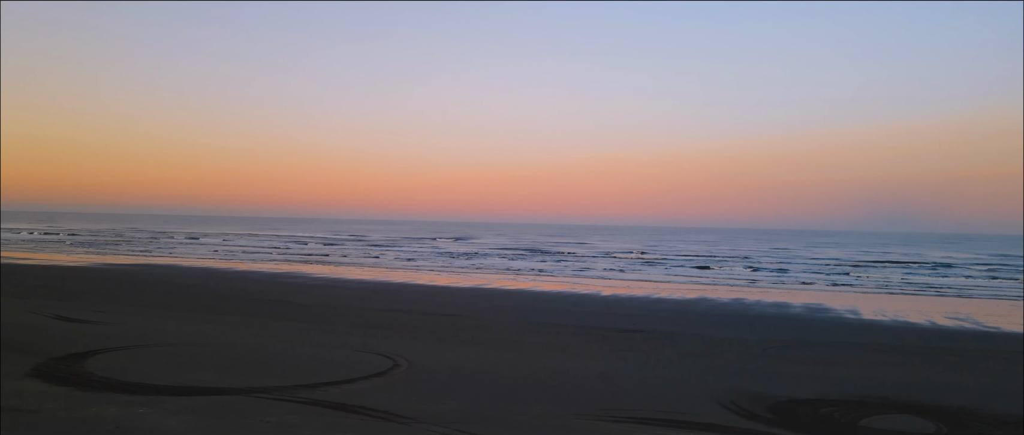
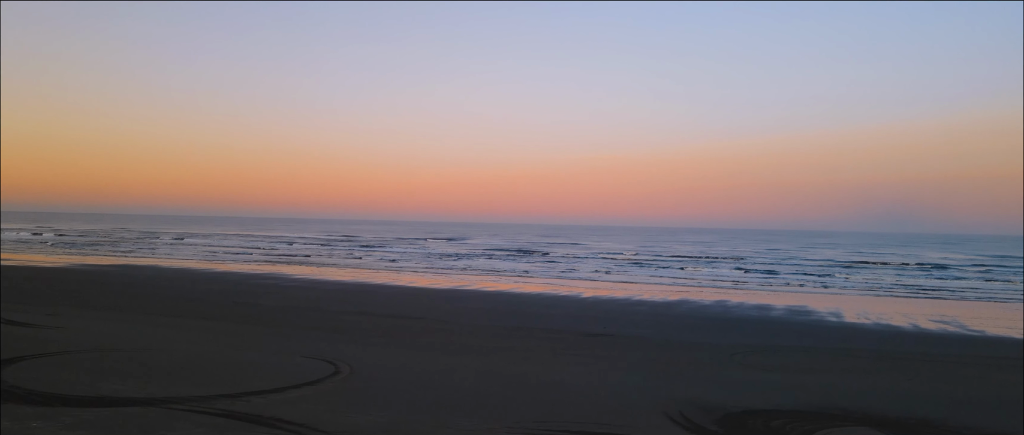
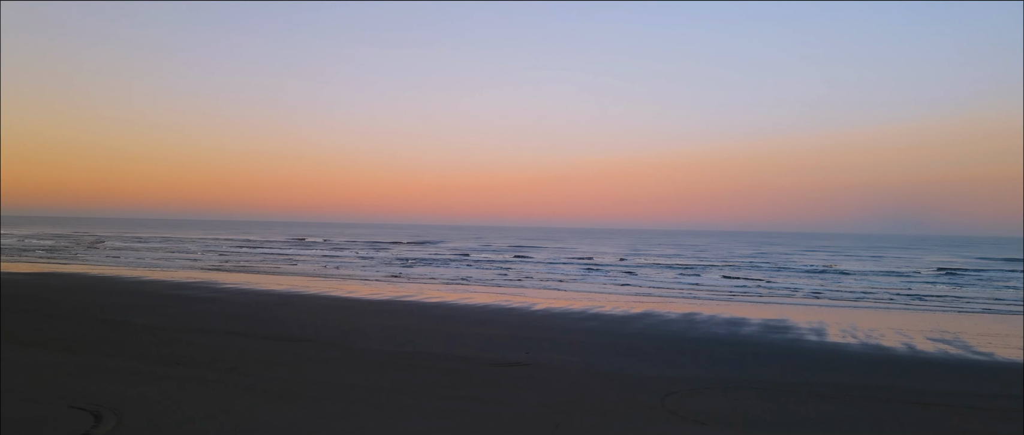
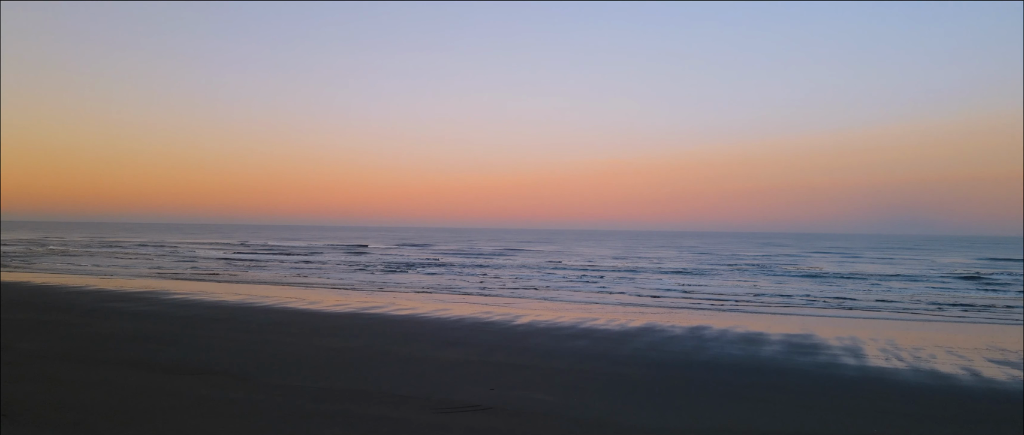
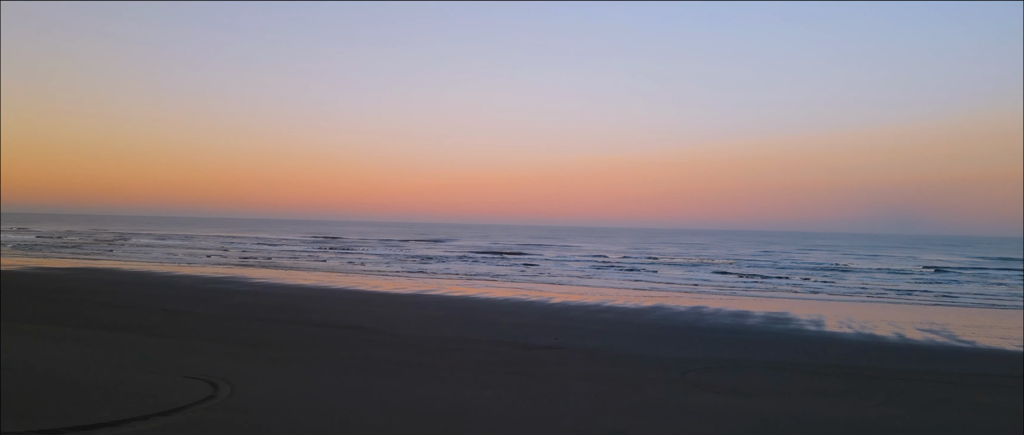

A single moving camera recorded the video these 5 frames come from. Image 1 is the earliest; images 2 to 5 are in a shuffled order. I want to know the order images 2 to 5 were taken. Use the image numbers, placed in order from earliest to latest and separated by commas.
2, 5, 3, 4
